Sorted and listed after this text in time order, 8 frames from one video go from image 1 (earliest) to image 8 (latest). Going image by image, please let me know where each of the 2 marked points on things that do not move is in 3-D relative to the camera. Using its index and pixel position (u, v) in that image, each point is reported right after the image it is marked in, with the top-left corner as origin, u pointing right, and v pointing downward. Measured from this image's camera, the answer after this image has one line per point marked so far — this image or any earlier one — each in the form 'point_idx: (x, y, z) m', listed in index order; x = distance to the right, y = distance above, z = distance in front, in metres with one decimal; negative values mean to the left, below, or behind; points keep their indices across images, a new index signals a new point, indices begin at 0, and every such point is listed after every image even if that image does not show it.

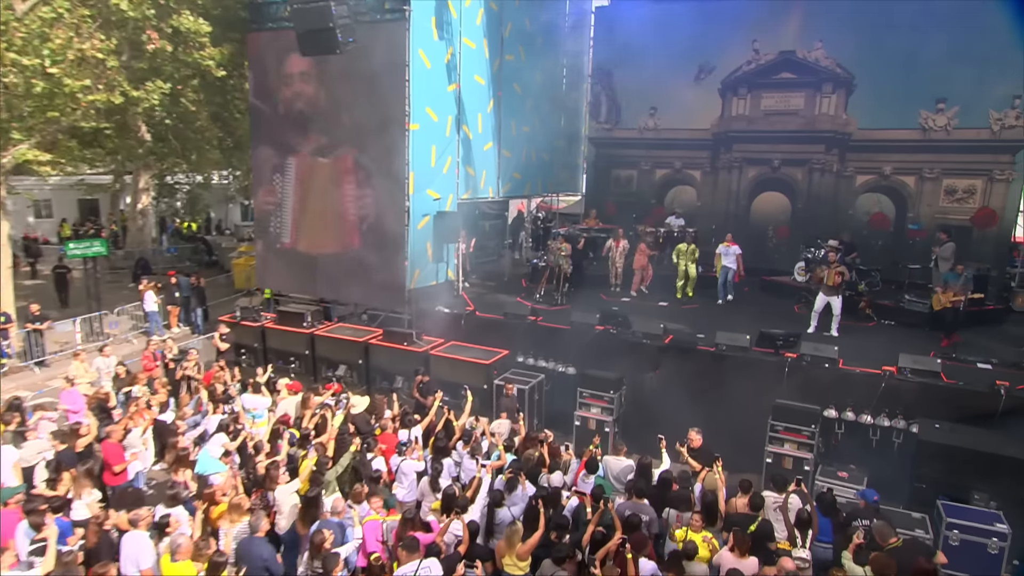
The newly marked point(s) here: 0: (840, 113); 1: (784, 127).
0: (+4.6, +2.4, +13.8) m
1: (+3.9, +2.3, +14.0) m
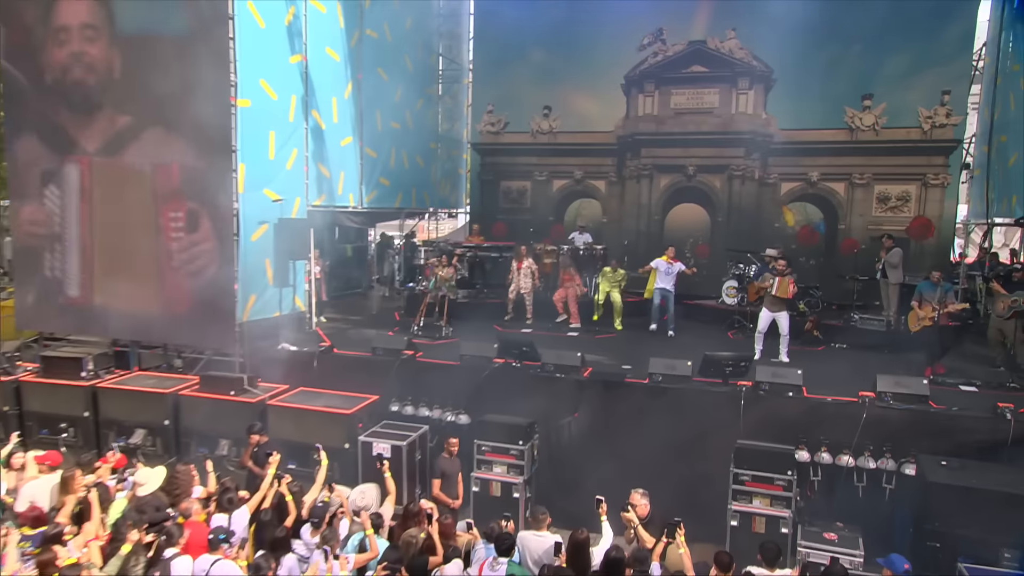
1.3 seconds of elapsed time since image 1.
0: (+3.0, +2.1, +11.9) m
1: (+2.3, +1.9, +12.0) m
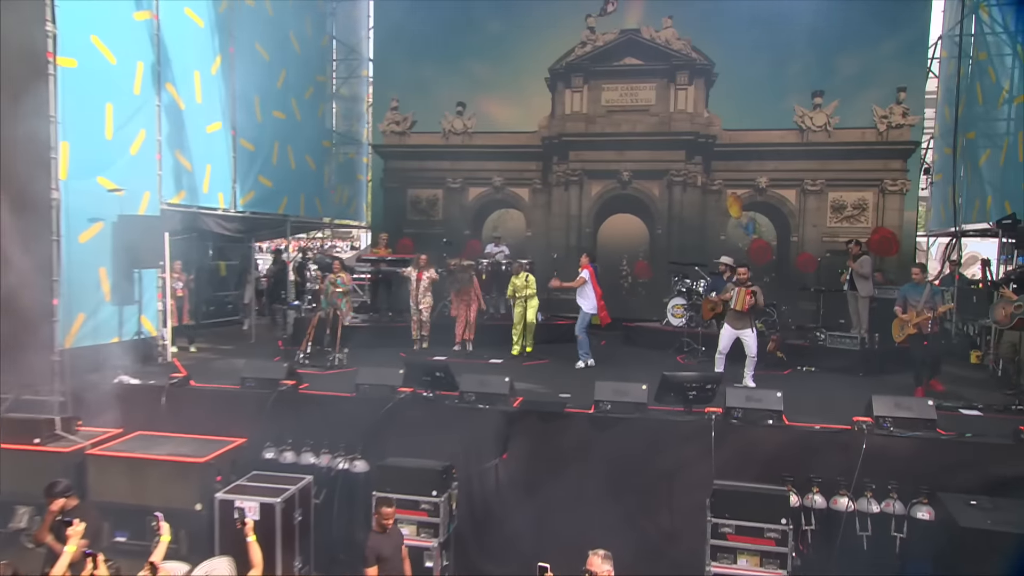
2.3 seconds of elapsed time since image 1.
0: (+2.0, +1.9, +10.5) m
1: (+1.3, +1.7, +10.5) m
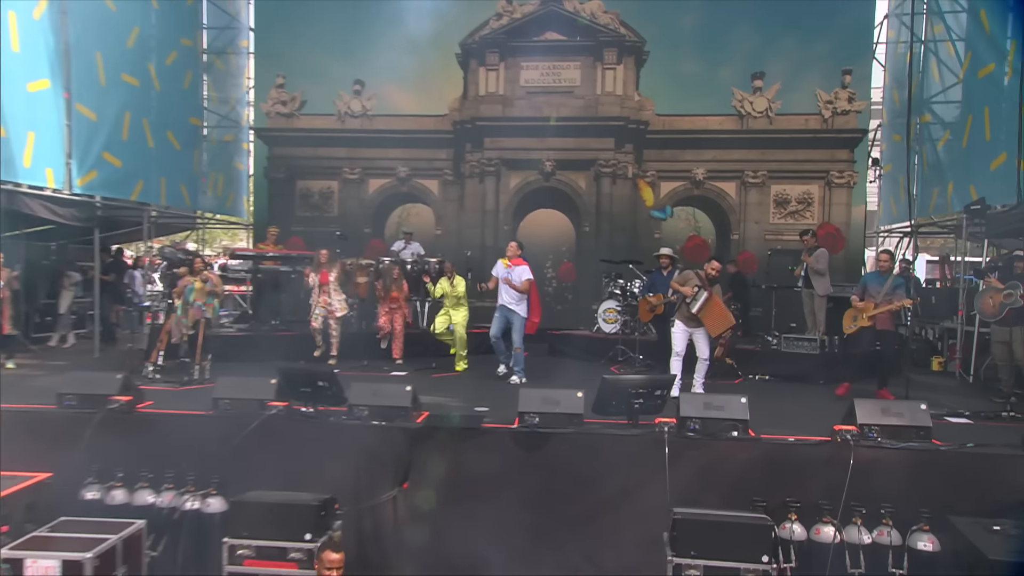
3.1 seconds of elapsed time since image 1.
0: (+1.1, +1.9, +9.3) m
1: (+0.4, +1.7, +9.3) m
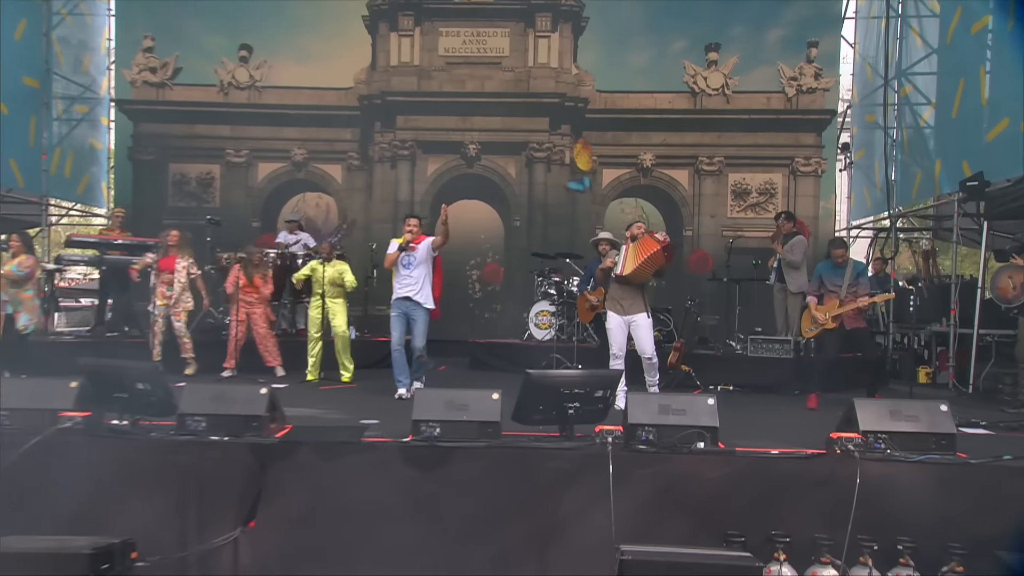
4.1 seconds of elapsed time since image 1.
0: (+0.4, +1.8, +8.0) m
1: (-0.3, +1.6, +7.9) m
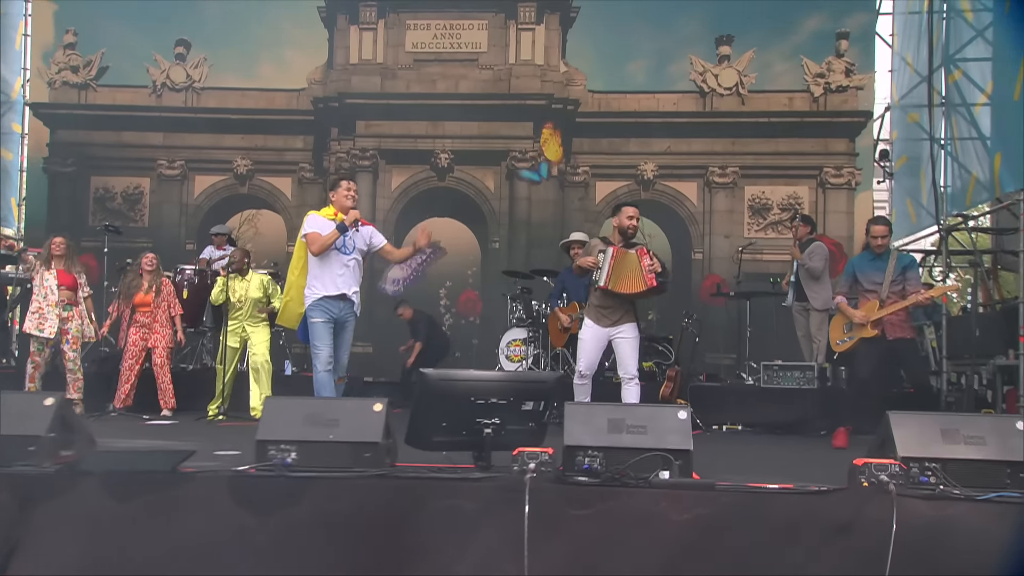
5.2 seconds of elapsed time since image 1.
0: (+0.3, +1.6, +6.9) m
1: (-0.4, +1.4, +6.9) m
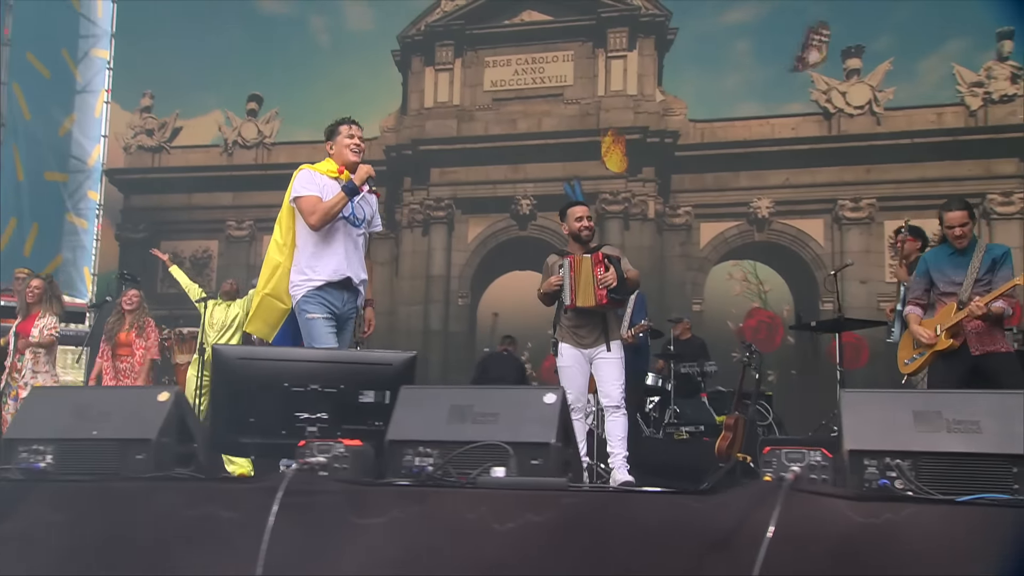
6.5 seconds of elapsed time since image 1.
0: (+0.8, +1.2, +6.1) m
1: (+0.1, +1.0, +6.2) m
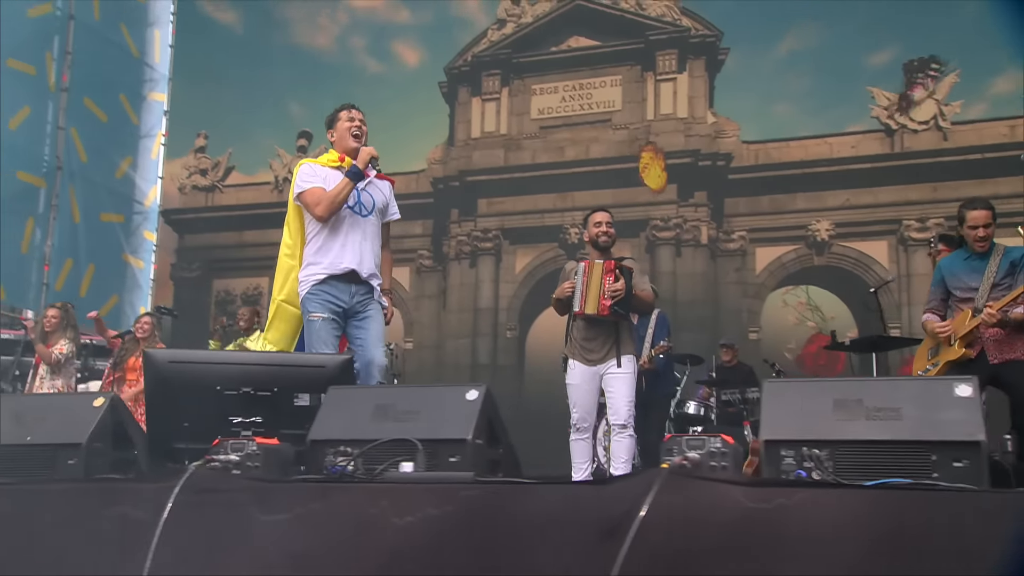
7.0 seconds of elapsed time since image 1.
0: (+1.1, +1.0, +5.9) m
1: (+0.4, +0.8, +6.0) m
